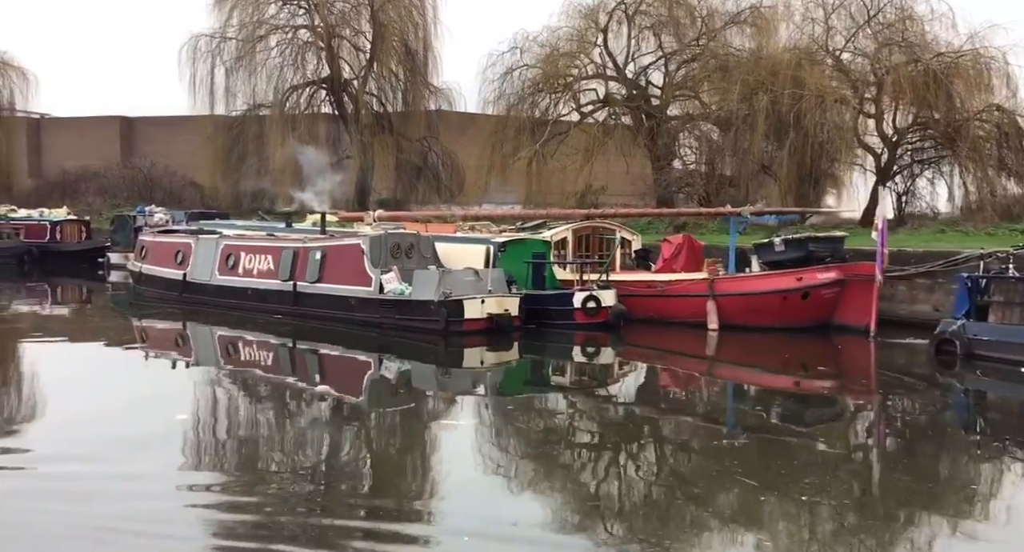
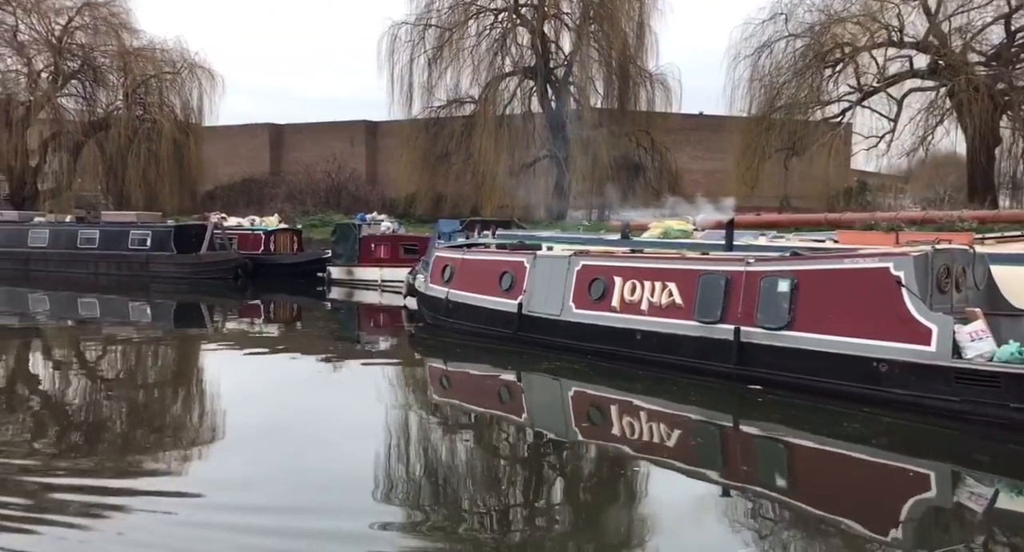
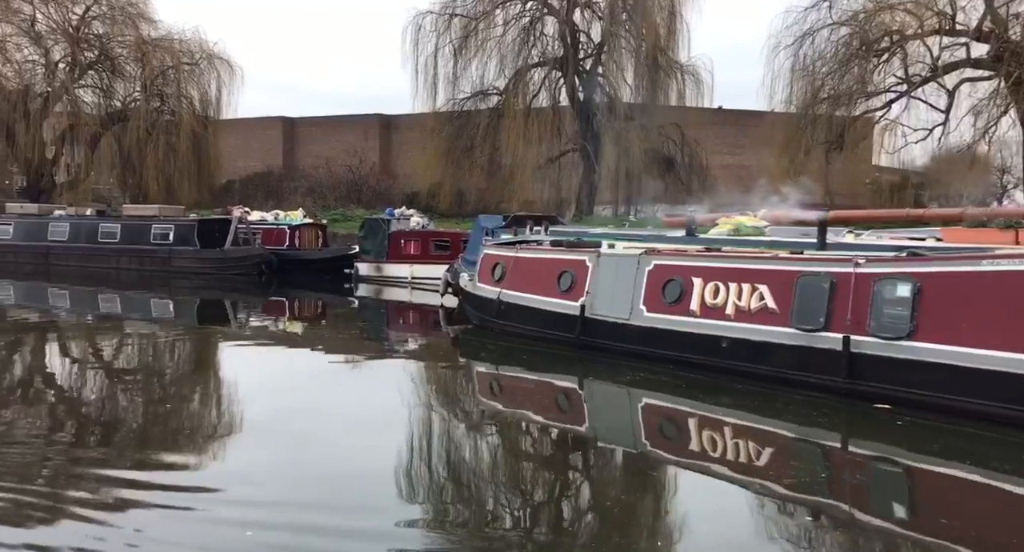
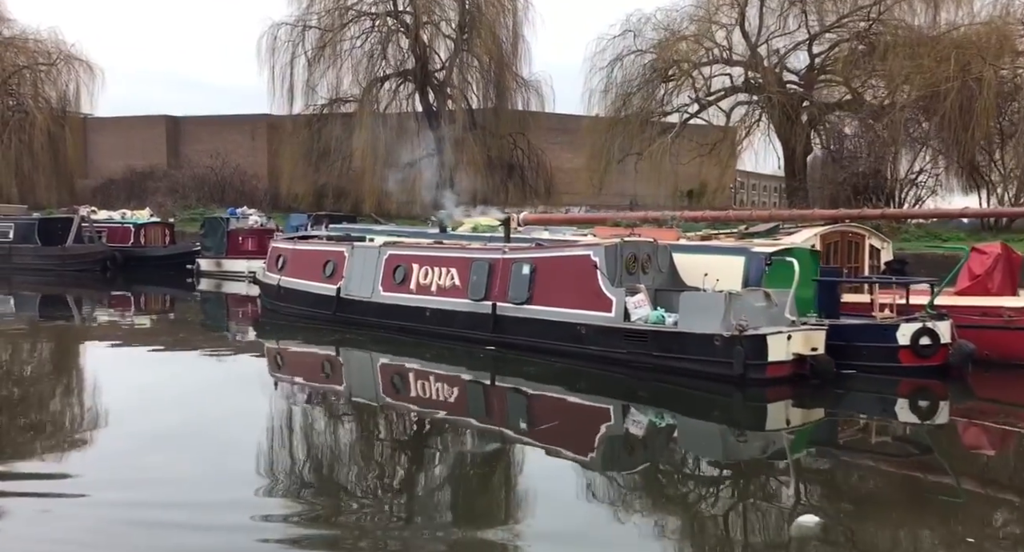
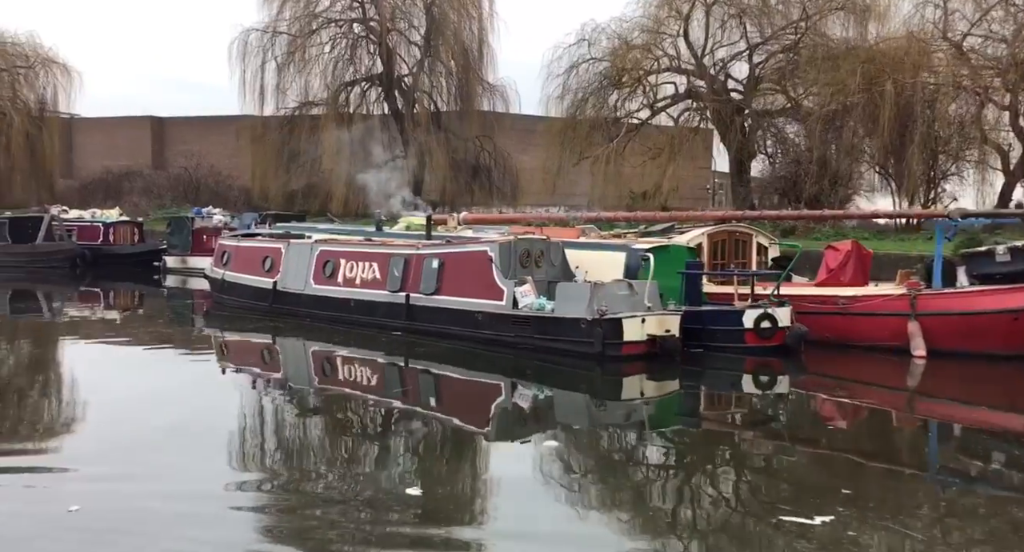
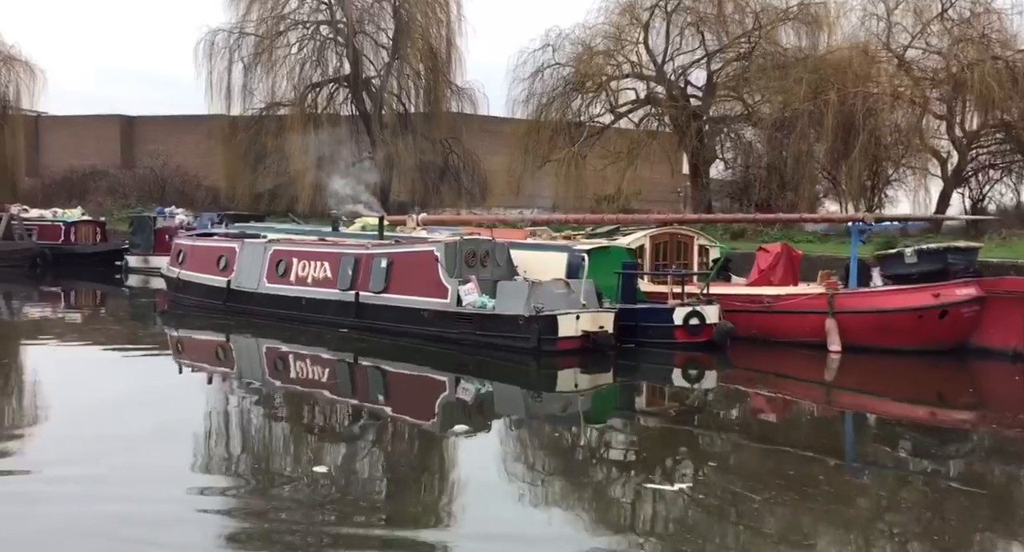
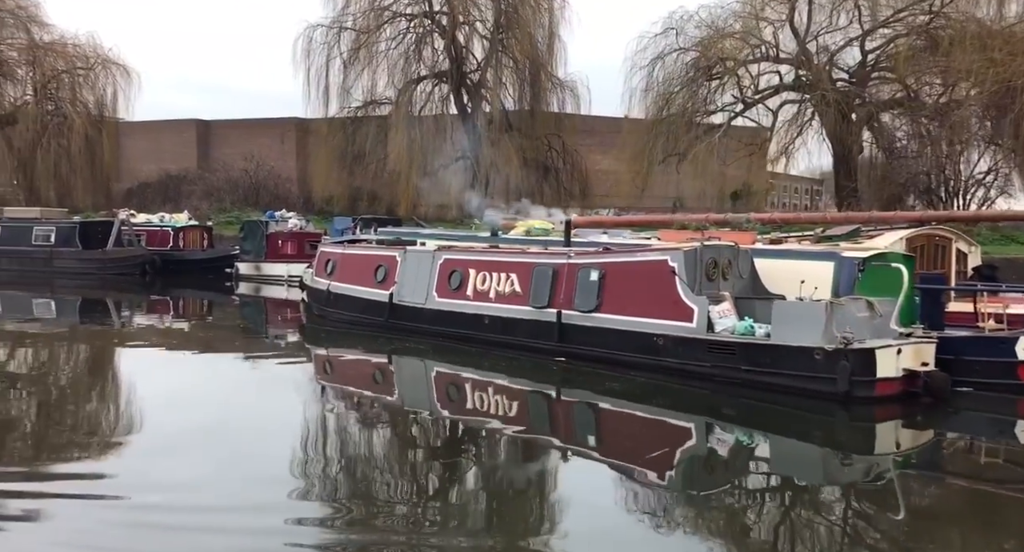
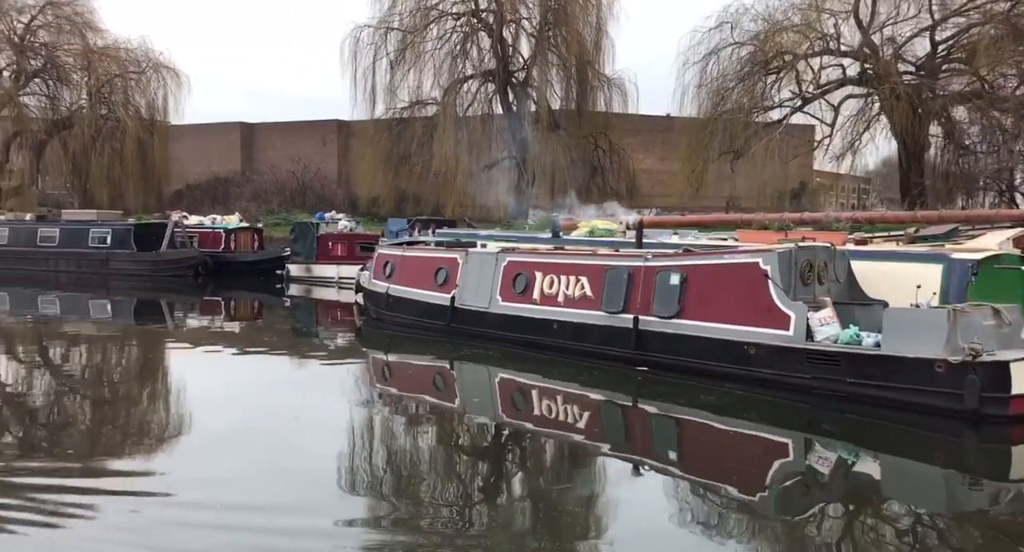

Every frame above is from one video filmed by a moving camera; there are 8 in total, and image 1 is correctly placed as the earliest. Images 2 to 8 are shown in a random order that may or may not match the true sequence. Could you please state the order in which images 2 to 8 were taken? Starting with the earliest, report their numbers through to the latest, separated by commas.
6, 5, 4, 7, 8, 2, 3
